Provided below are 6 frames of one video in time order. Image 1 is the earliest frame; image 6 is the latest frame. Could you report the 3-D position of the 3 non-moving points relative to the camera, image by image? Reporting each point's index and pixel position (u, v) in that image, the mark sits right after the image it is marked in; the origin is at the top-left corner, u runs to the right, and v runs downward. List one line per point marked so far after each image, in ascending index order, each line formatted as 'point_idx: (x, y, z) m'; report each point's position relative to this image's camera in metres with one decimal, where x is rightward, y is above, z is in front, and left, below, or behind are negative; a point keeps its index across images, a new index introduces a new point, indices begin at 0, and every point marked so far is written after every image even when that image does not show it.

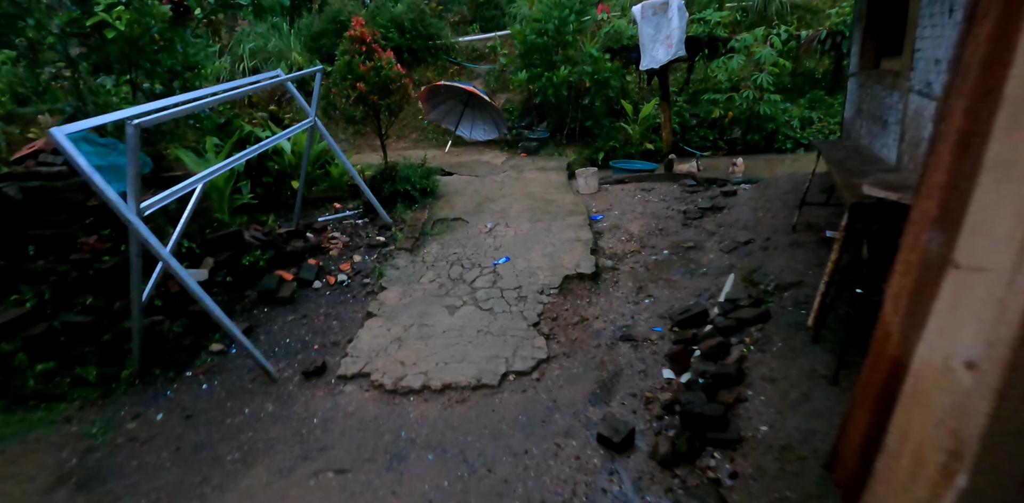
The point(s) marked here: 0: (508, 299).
0: (0.0, -0.3, +3.5) m
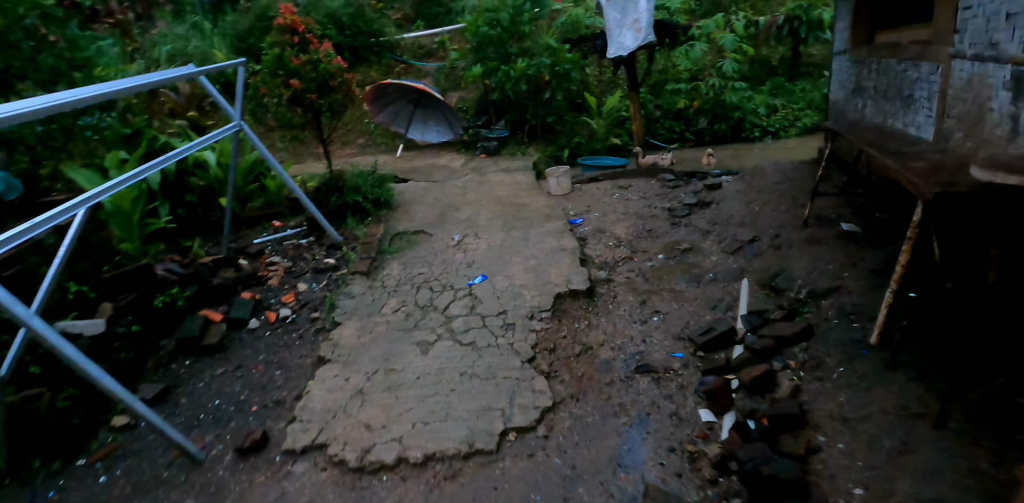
0: (-0.1, -0.4, +2.9) m
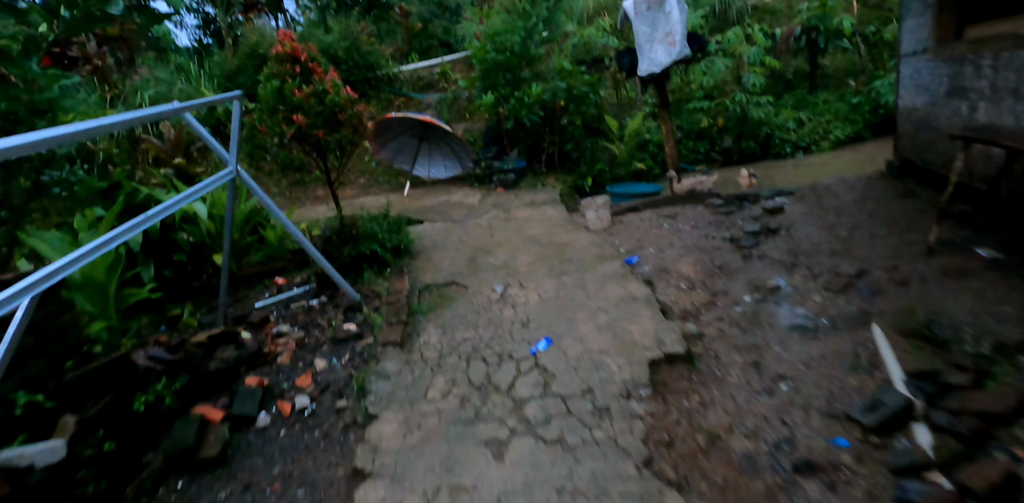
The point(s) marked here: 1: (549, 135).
0: (+0.3, -0.7, +2.2) m
1: (+0.5, +1.5, +6.8) m
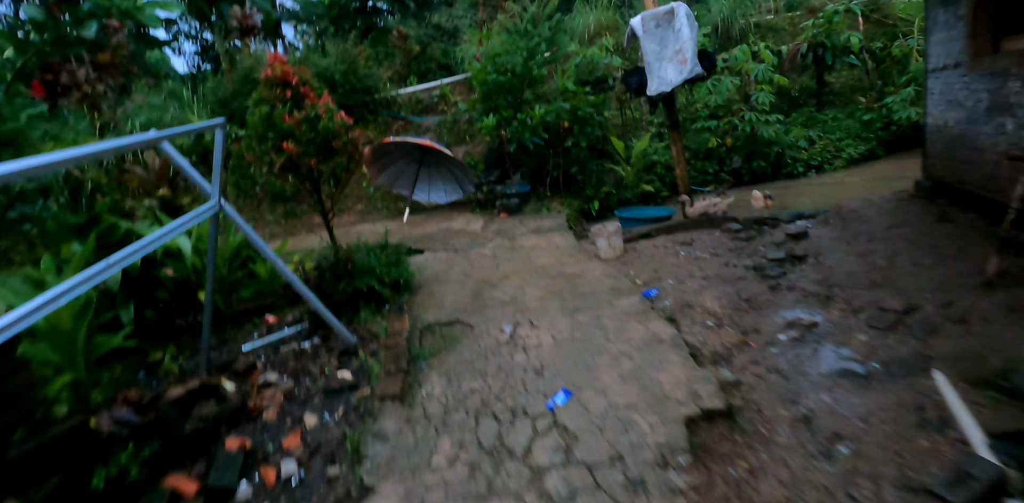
0: (+0.4, -0.9, +1.9) m
1: (+0.5, +1.2, +6.6) m
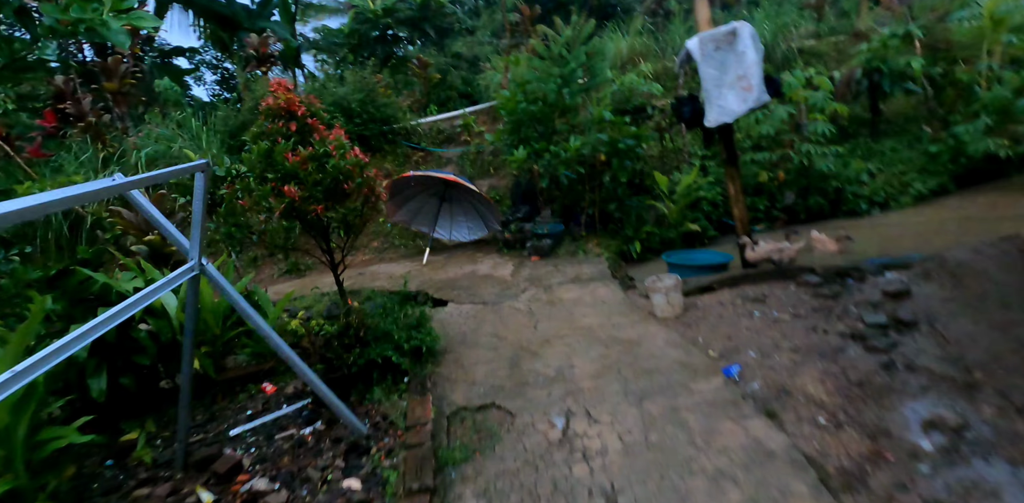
0: (+0.6, -1.2, +1.2) m
1: (+0.9, +0.7, +6.0) m
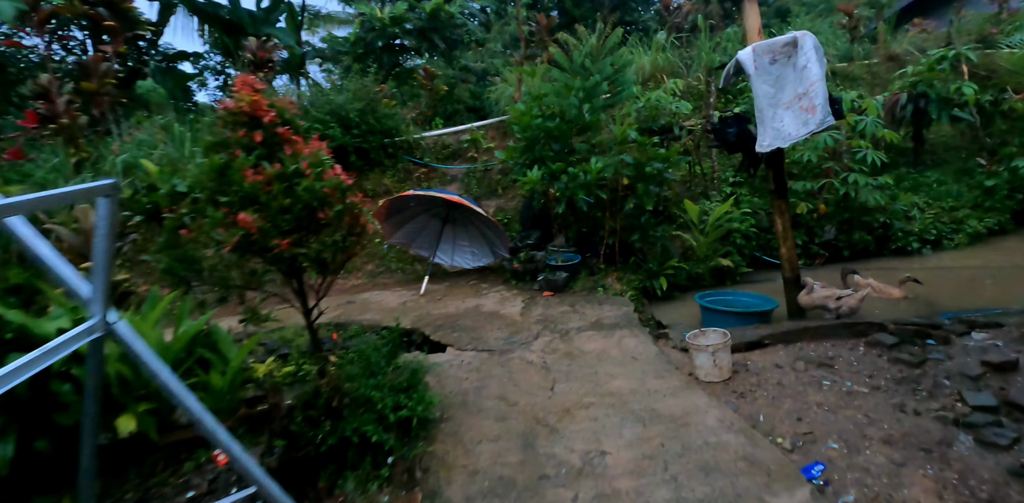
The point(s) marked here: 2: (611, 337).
0: (+0.6, -1.4, +0.5) m
1: (+1.0, +0.3, +5.3) m
2: (+0.7, -0.6, +3.6) m
